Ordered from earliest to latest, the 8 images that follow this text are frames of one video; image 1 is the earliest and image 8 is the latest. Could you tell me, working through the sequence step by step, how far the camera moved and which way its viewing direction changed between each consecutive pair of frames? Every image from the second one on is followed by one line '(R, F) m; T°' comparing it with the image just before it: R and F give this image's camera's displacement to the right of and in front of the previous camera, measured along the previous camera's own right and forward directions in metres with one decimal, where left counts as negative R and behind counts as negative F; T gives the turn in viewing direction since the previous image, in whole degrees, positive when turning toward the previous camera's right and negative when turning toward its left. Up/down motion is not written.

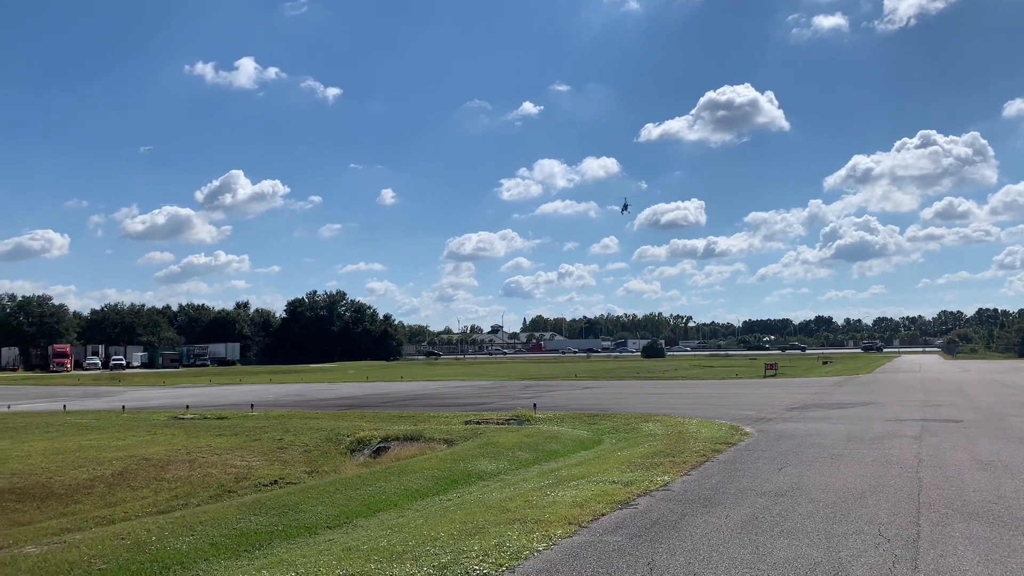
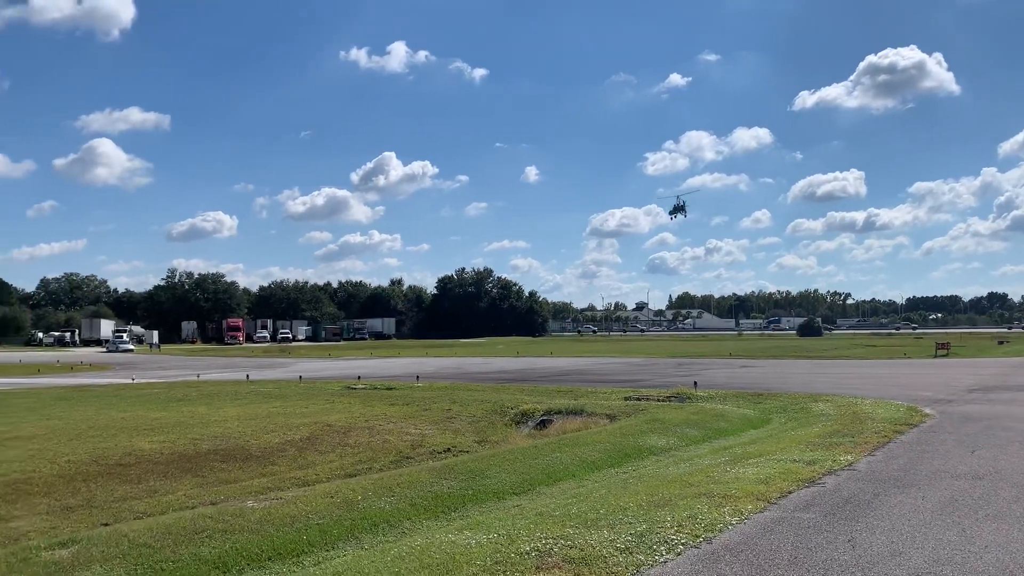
(-0.3, -0.2) m; -9°
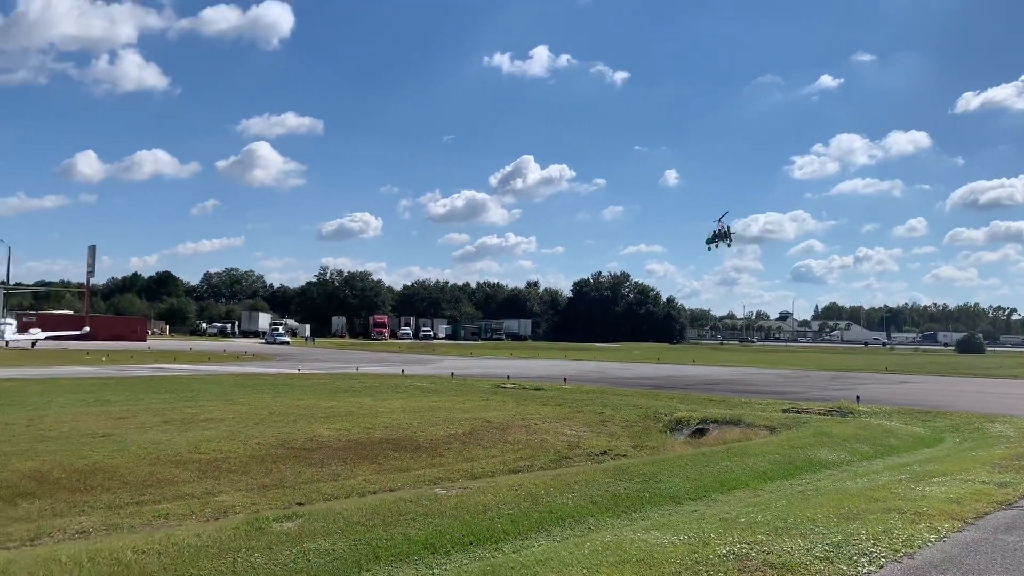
(-0.5, -0.3) m; -9°
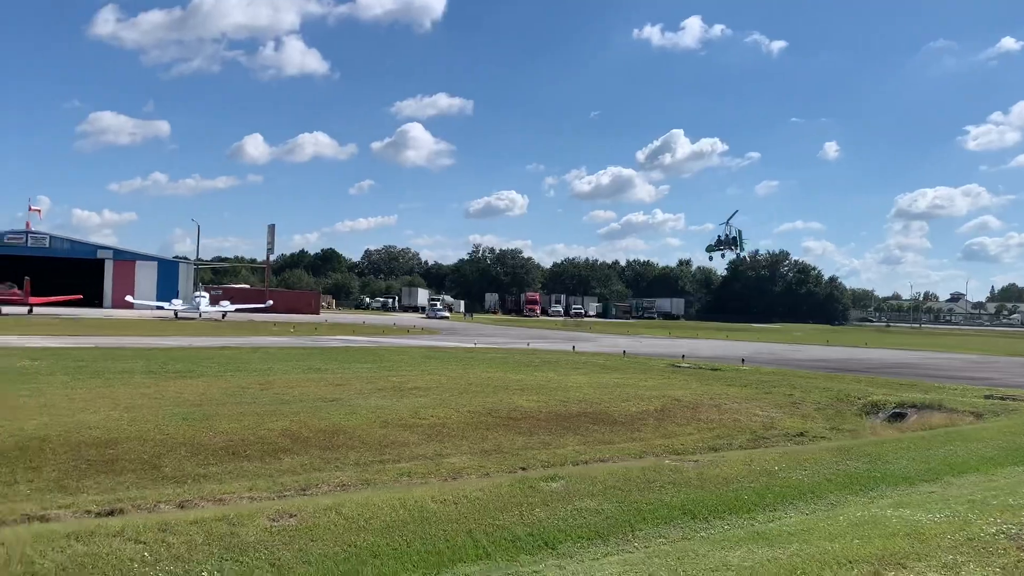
(-0.9, -0.5) m; -9°
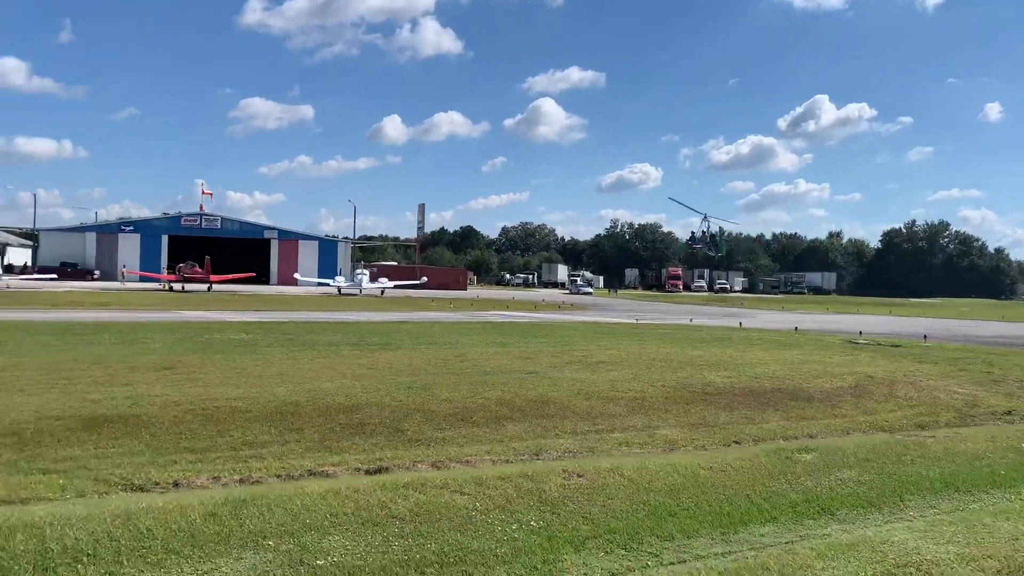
(-1.0, -0.5) m; -9°
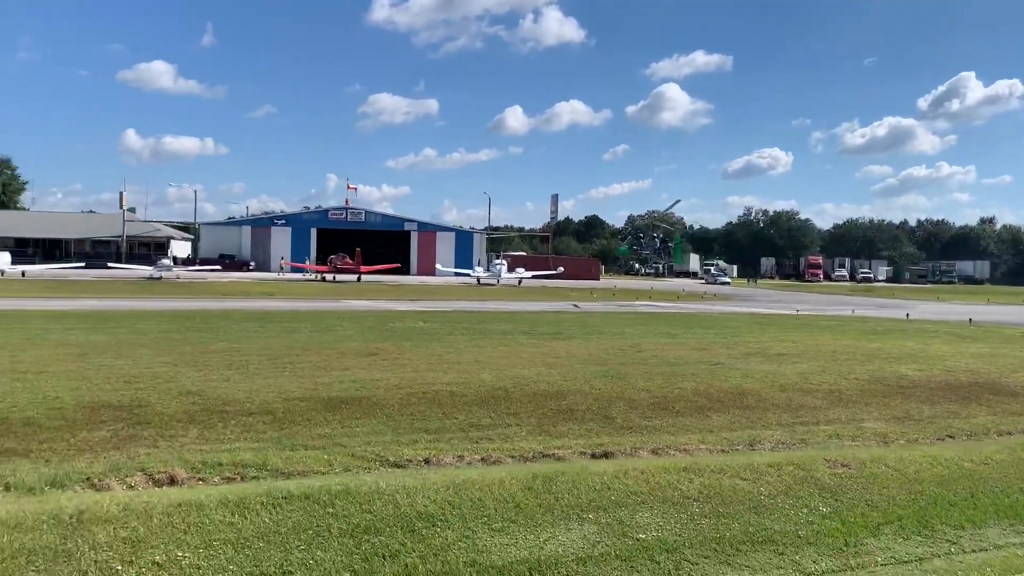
(-1.1, -0.5) m; -8°
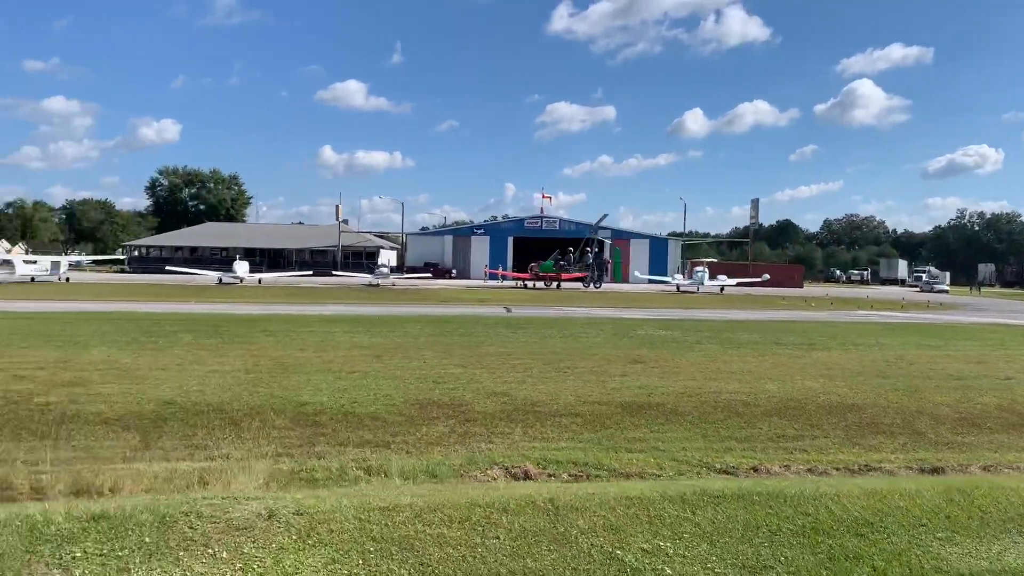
(-1.6, -0.5) m; -12°
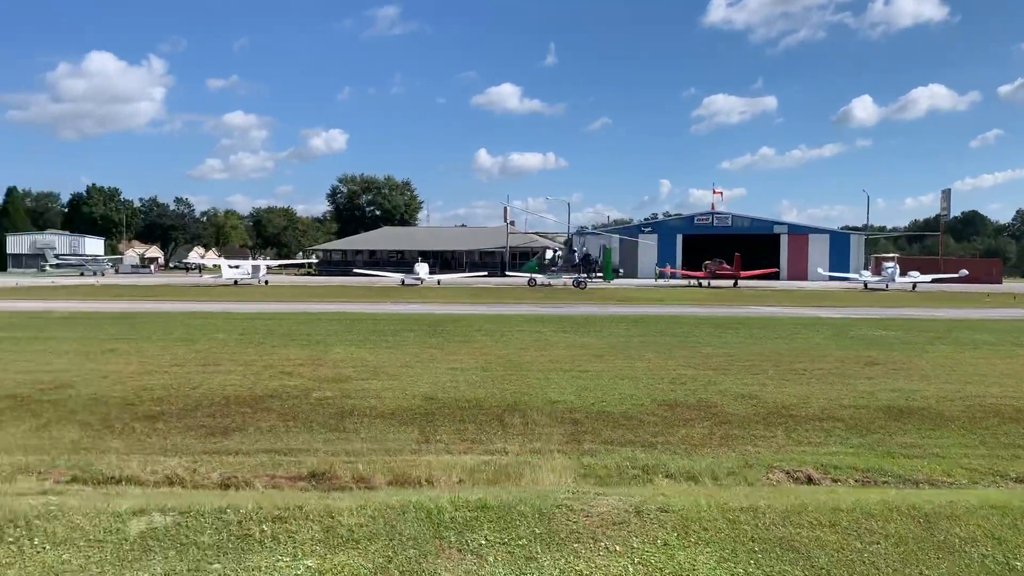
(-1.2, -0.2) m; -10°
